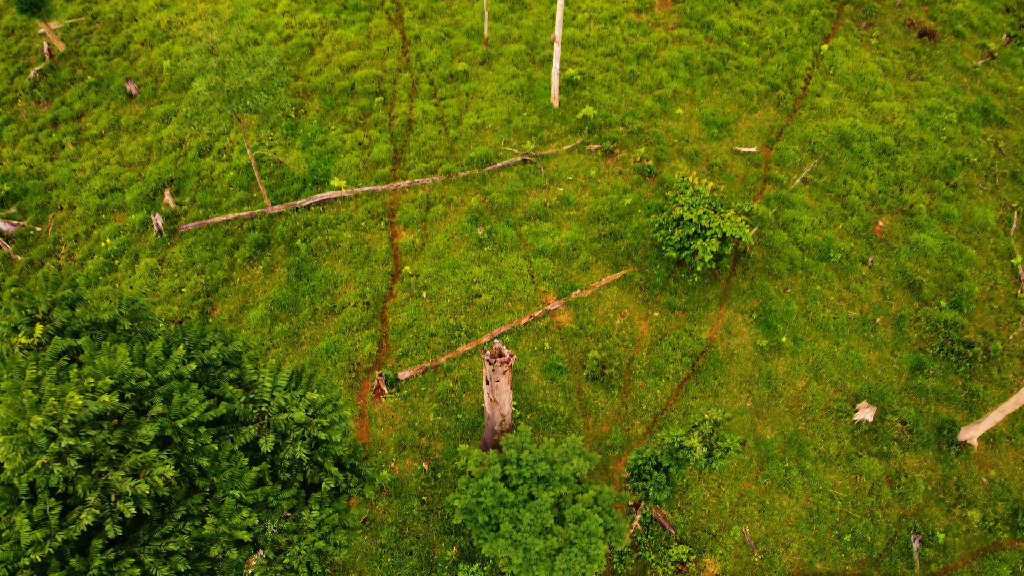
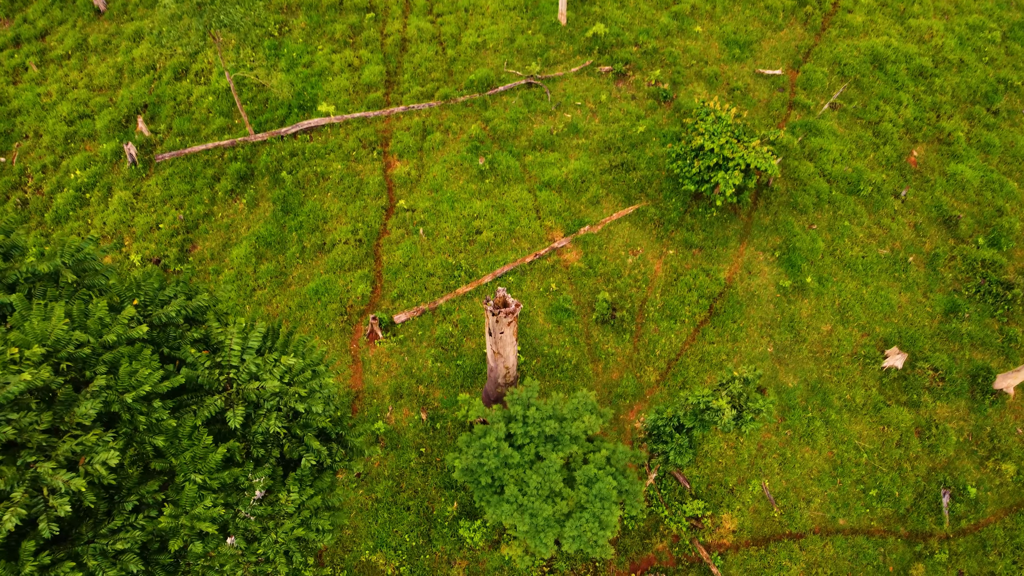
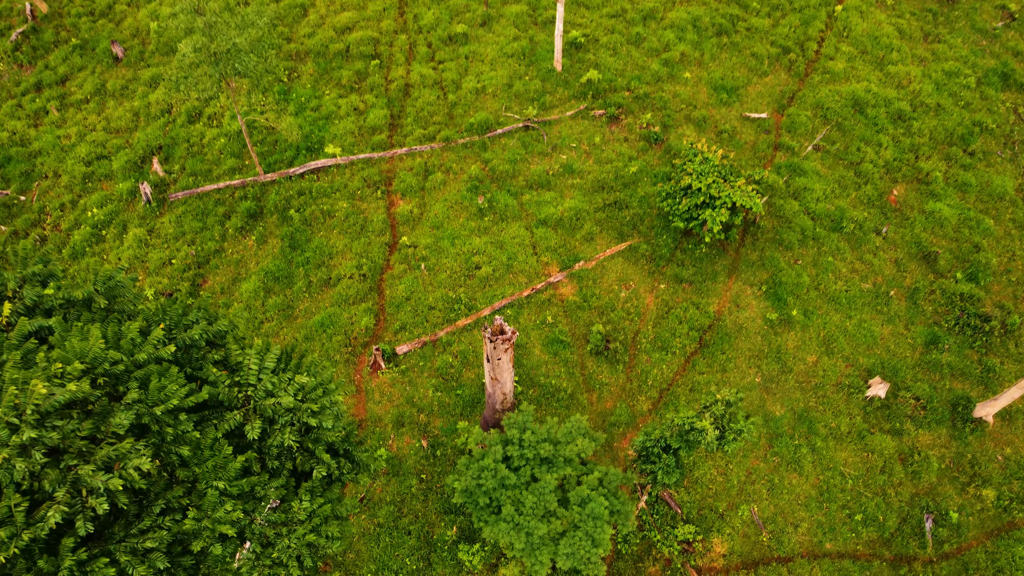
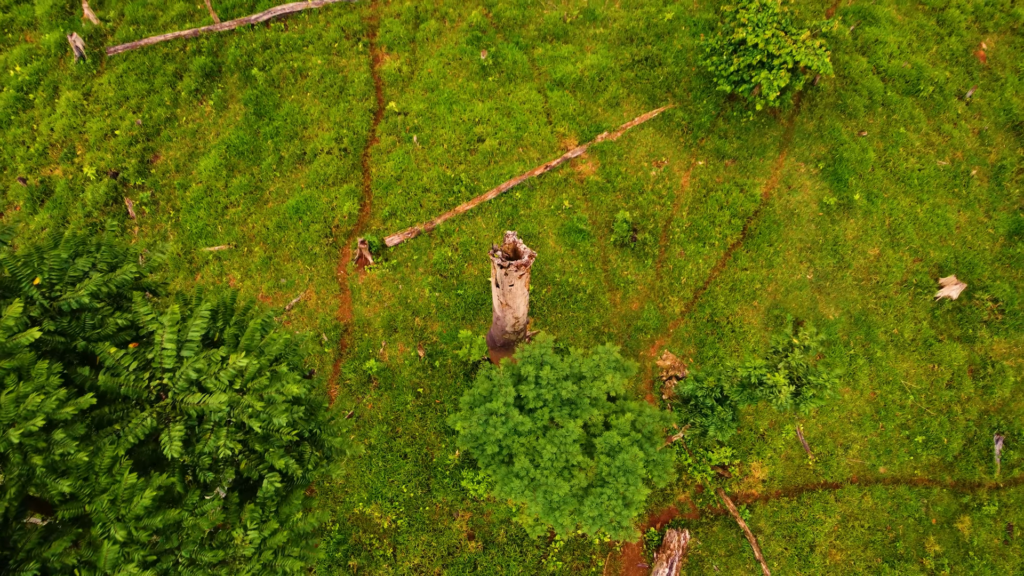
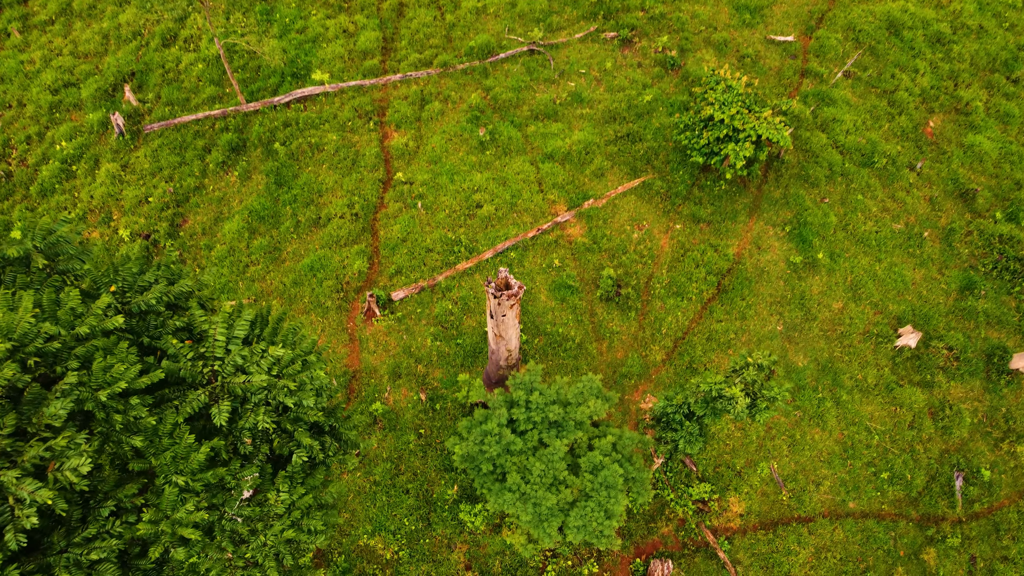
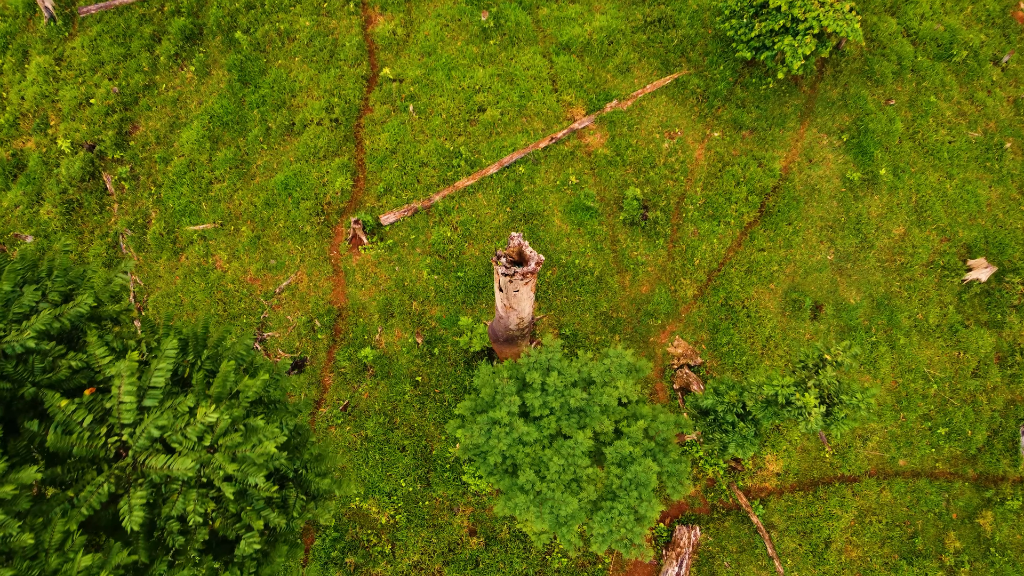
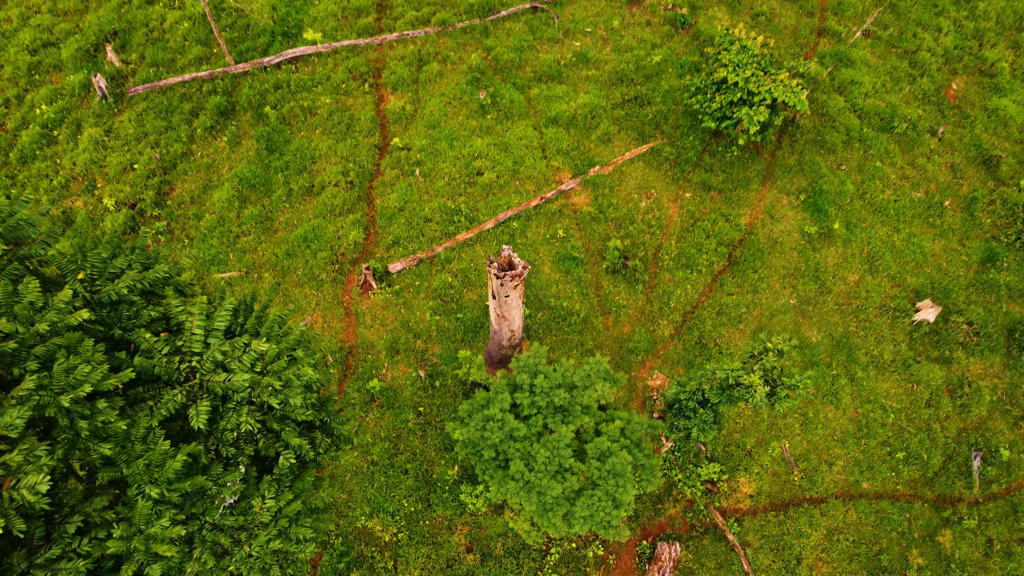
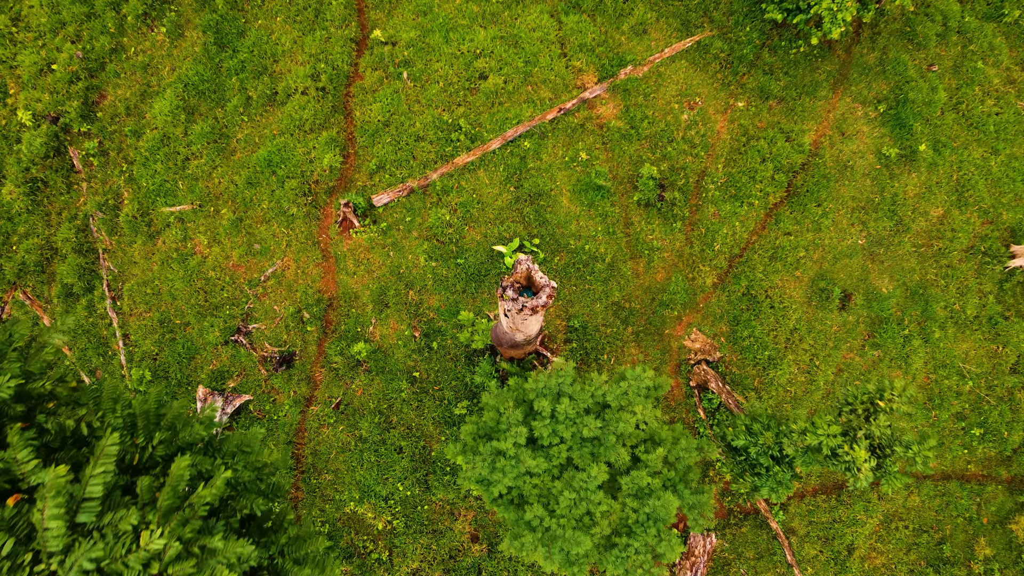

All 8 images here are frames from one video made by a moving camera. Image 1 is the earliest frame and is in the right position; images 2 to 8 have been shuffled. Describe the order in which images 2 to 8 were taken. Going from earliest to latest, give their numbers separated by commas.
3, 2, 5, 7, 4, 6, 8
